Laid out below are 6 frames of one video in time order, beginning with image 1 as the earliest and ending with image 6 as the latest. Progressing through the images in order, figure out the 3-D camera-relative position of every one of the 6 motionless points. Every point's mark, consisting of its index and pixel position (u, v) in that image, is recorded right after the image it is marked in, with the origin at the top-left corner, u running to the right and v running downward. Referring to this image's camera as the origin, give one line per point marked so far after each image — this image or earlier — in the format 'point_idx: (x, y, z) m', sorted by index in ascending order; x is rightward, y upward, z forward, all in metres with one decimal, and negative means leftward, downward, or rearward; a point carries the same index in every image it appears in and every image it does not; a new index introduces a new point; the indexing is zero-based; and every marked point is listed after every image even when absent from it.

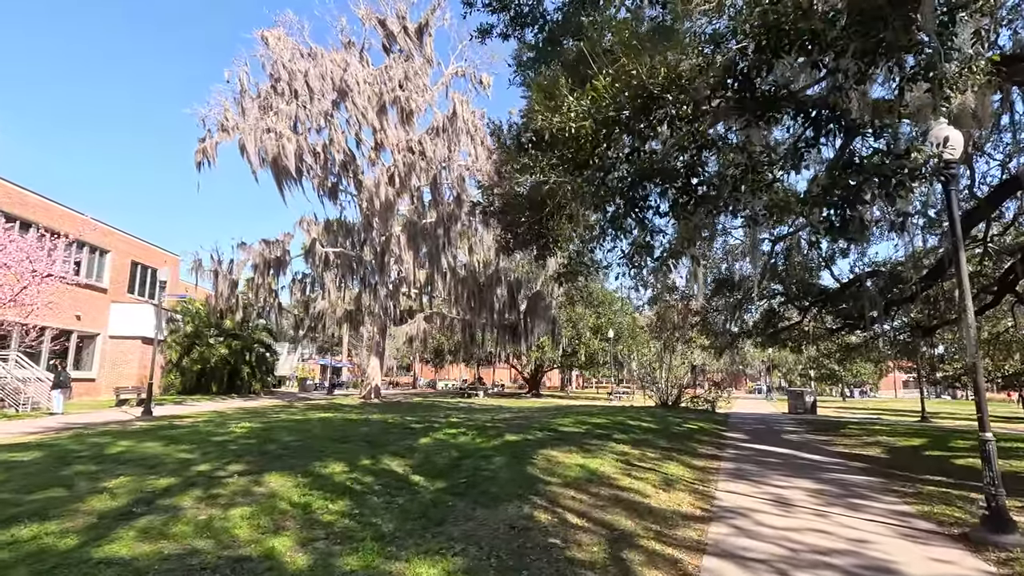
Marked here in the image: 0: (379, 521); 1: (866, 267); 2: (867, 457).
0: (-1.0, -1.7, +3.9) m
1: (+9.0, +0.5, +13.6) m
2: (+6.2, -2.9, +9.3) m
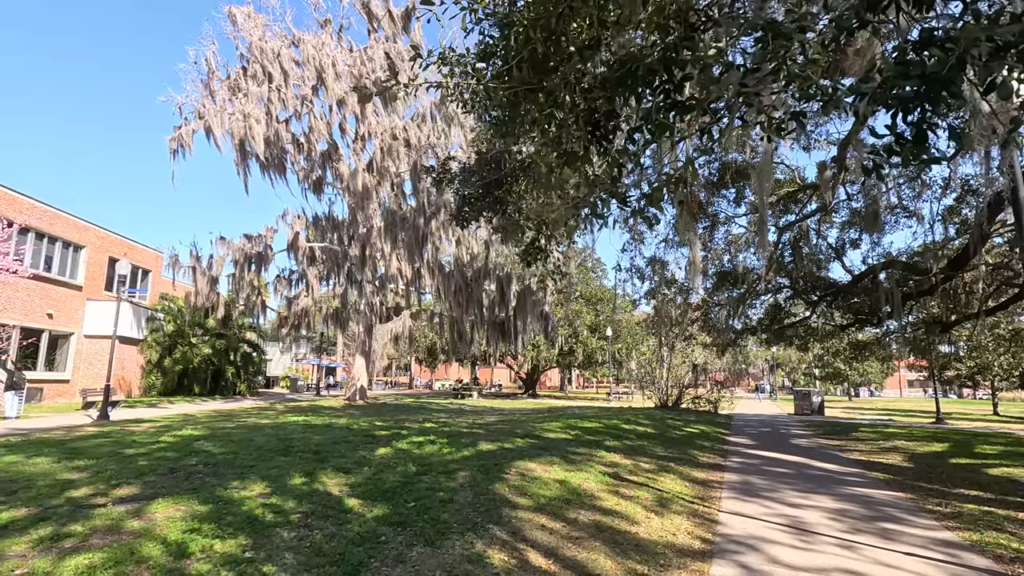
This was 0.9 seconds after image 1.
0: (-1.3, -1.6, +2.9) m
1: (+8.7, +0.7, +12.7) m
2: (+5.8, -2.8, +8.3) m
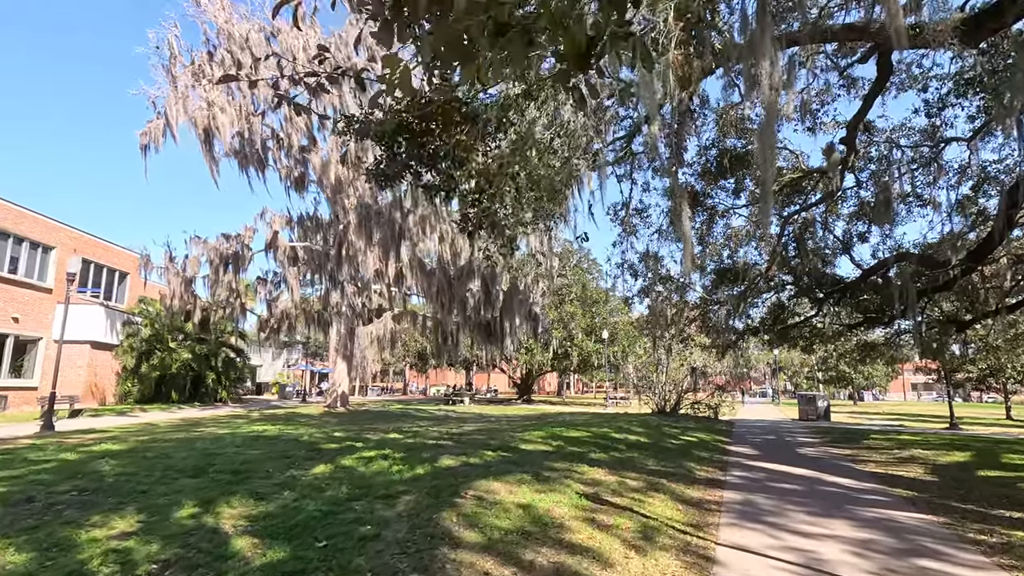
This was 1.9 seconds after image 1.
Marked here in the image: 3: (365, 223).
0: (-1.7, -1.4, +2.0) m
1: (+8.3, +0.8, +11.7) m
2: (+5.5, -2.7, +7.4) m
3: (-3.7, +1.7, +13.1) m
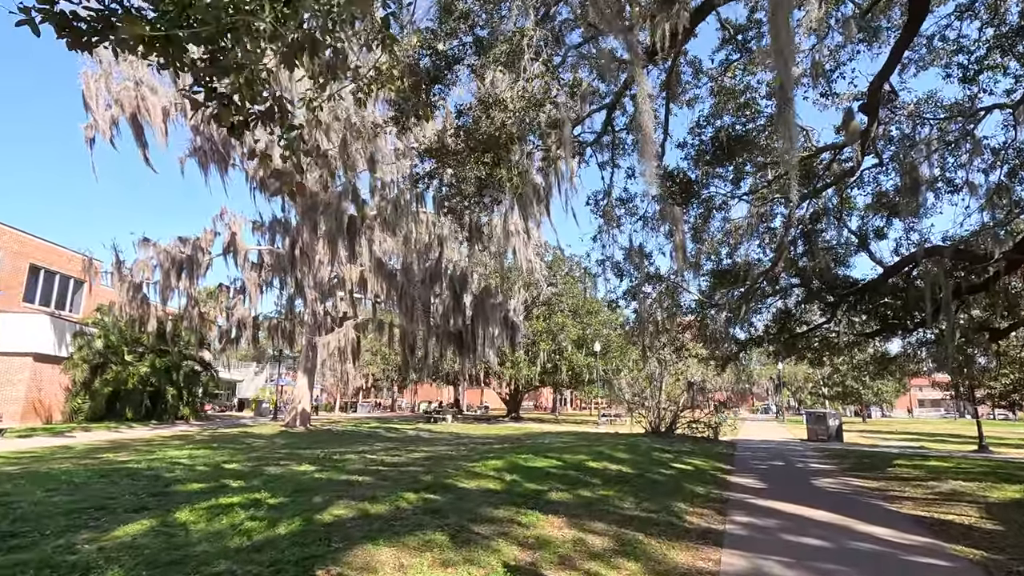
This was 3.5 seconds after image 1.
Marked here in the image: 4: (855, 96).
0: (-2.4, -1.2, +0.3) m
1: (+7.6, +0.8, +10.1) m
2: (+4.8, -2.5, +5.6) m
3: (-4.4, +1.6, +11.5) m
4: (+5.2, +3.0, +8.1) m
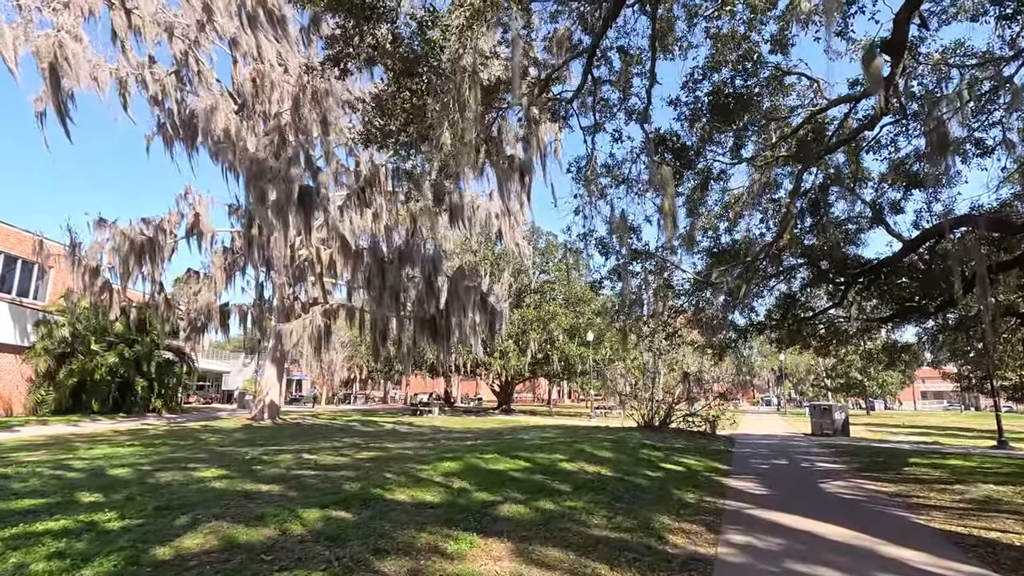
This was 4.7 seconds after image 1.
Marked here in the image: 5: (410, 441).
0: (-2.9, -0.9, -0.8) m
1: (+7.1, +1.2, +8.9) m
2: (+4.3, -2.2, +4.5) m
3: (-4.9, +2.0, +10.4) m
4: (+4.7, +3.3, +6.9) m
5: (-2.1, -3.2, +11.1) m
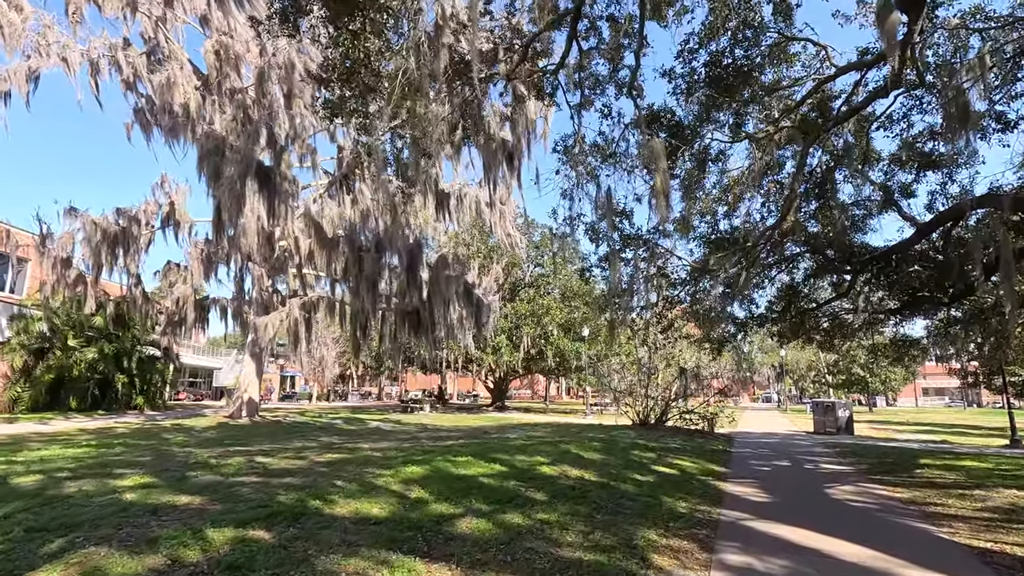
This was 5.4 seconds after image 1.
0: (-3.3, -0.8, -1.5) m
1: (+6.8, +1.3, +8.2) m
2: (+4.0, -2.1, +3.9) m
3: (-5.2, +2.2, +9.7) m
4: (+4.4, +3.5, +6.2) m
5: (-2.4, -3.0, +10.5) m
